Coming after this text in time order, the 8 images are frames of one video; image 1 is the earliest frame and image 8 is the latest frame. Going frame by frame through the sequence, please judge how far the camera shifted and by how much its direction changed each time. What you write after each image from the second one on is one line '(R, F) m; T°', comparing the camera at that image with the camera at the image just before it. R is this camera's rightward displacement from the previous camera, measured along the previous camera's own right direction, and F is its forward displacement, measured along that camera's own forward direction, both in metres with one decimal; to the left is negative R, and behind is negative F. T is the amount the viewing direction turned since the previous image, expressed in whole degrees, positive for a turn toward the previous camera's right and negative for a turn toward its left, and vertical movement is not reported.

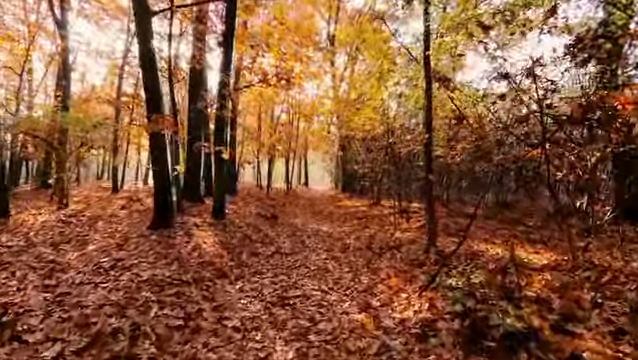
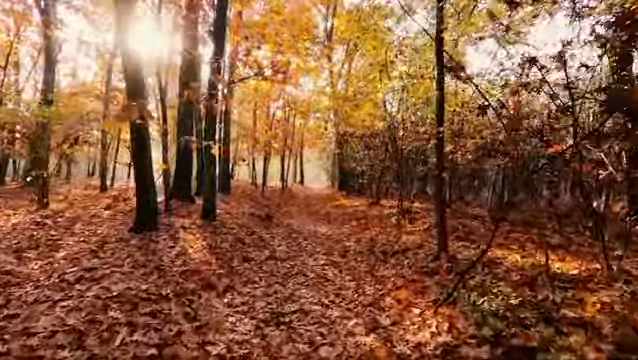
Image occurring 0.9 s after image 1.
(-0.1, +1.0) m; +1°
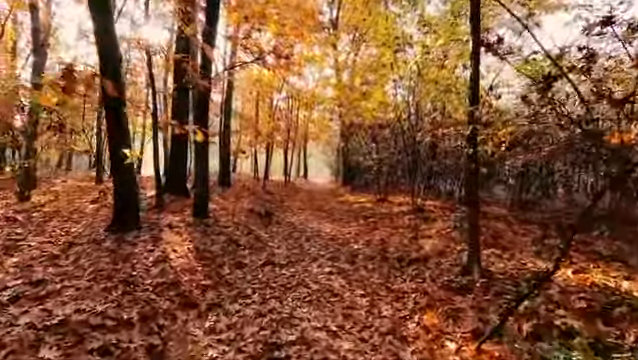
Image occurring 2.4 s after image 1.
(-0.1, +1.5) m; -1°
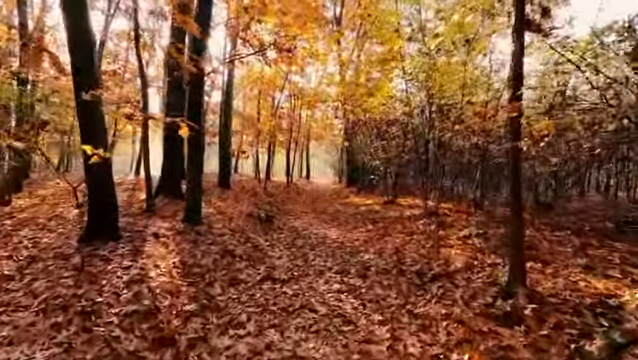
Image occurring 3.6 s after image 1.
(-0.1, +1.3) m; 0°
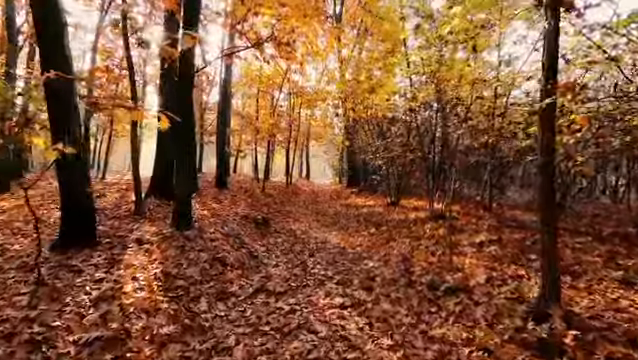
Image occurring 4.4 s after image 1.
(0.0, +0.9) m; 0°
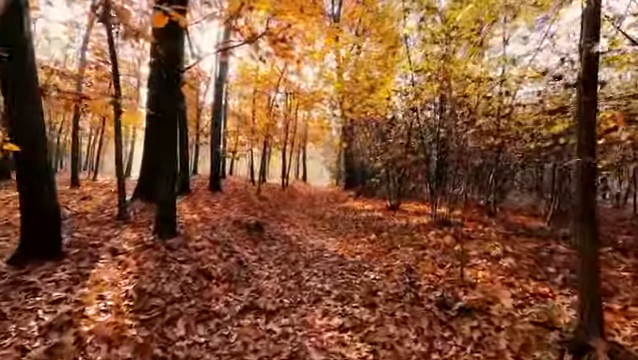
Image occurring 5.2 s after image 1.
(0.0, +0.8) m; +1°
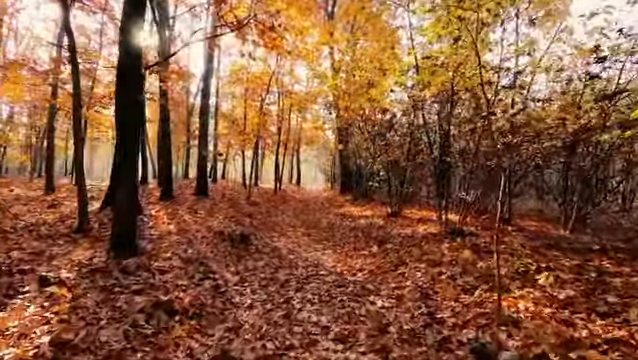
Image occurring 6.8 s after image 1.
(0.0, +1.7) m; +1°
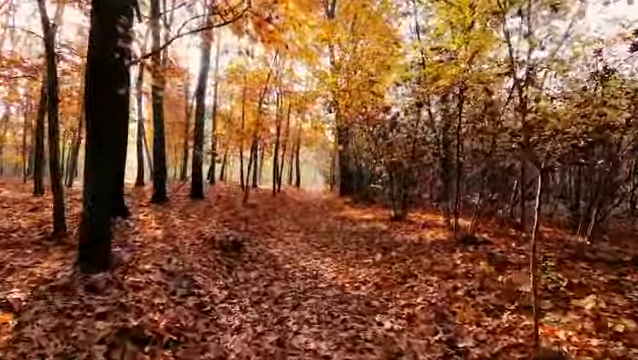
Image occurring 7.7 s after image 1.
(0.0, +1.0) m; 0°
